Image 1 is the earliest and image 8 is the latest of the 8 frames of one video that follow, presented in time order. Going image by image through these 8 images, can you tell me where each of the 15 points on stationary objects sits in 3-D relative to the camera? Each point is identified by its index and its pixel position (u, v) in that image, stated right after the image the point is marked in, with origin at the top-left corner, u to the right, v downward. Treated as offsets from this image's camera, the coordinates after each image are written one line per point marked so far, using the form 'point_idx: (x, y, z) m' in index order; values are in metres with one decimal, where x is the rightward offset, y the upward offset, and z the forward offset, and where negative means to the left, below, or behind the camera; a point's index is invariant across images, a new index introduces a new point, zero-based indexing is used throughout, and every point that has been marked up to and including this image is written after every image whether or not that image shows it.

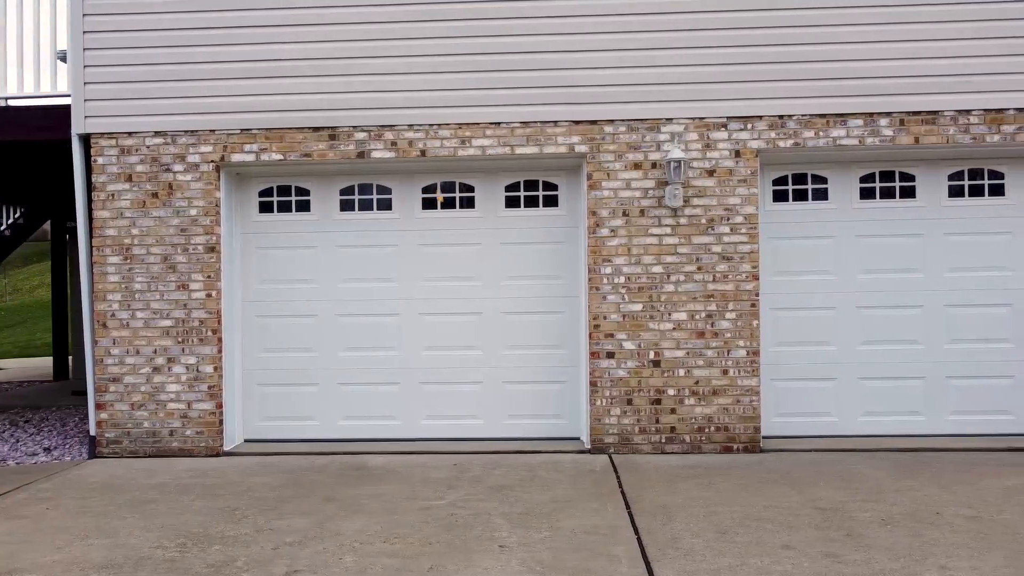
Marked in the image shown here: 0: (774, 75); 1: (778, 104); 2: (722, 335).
0: (+2.3, +1.8, +6.3) m
1: (+2.3, +1.6, +6.3) m
2: (+1.8, -0.4, +6.3) m
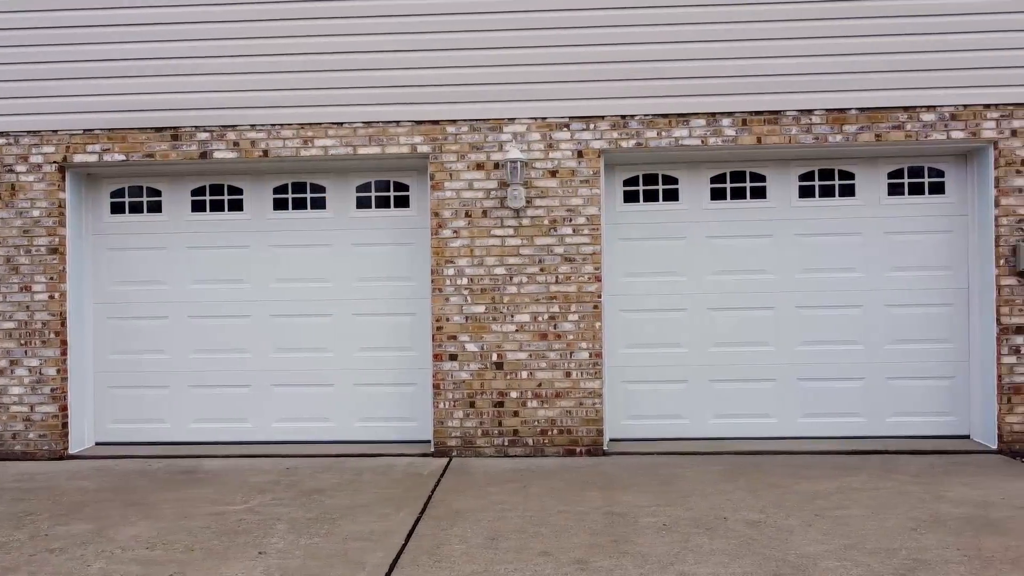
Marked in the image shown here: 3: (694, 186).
0: (+0.9, +1.8, +6.3) m
1: (+0.9, +1.6, +6.3) m
2: (+0.5, -0.4, +6.3) m
3: (+1.6, +0.9, +6.6) m
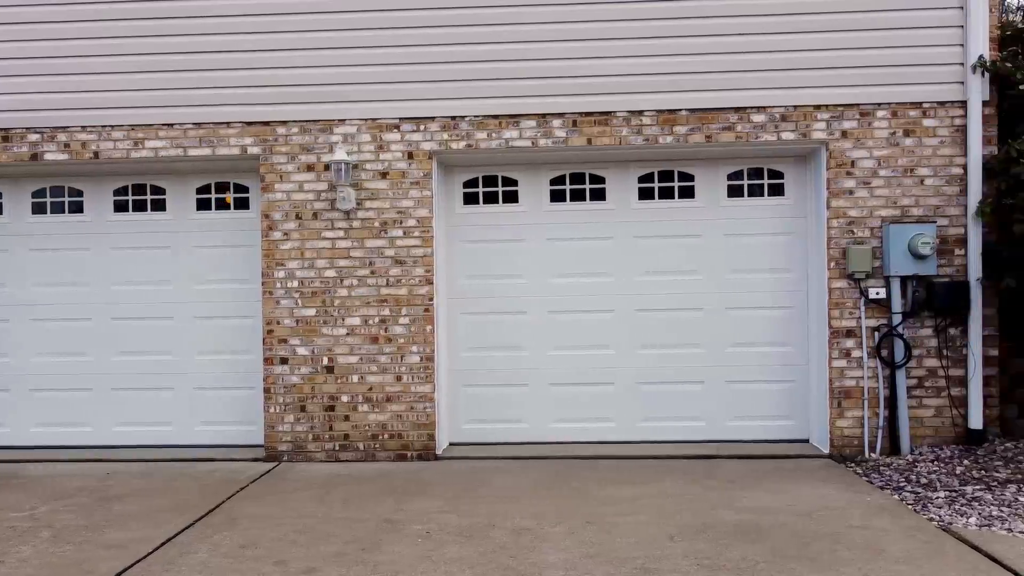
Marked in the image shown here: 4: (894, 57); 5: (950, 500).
0: (-0.6, +1.8, +6.2) m
1: (-0.5, +1.6, +6.2) m
2: (-1.0, -0.4, +6.2) m
3: (+0.2, +0.9, +6.5) m
4: (+3.4, +1.9, +6.0) m
5: (+2.9, -1.4, +4.8) m
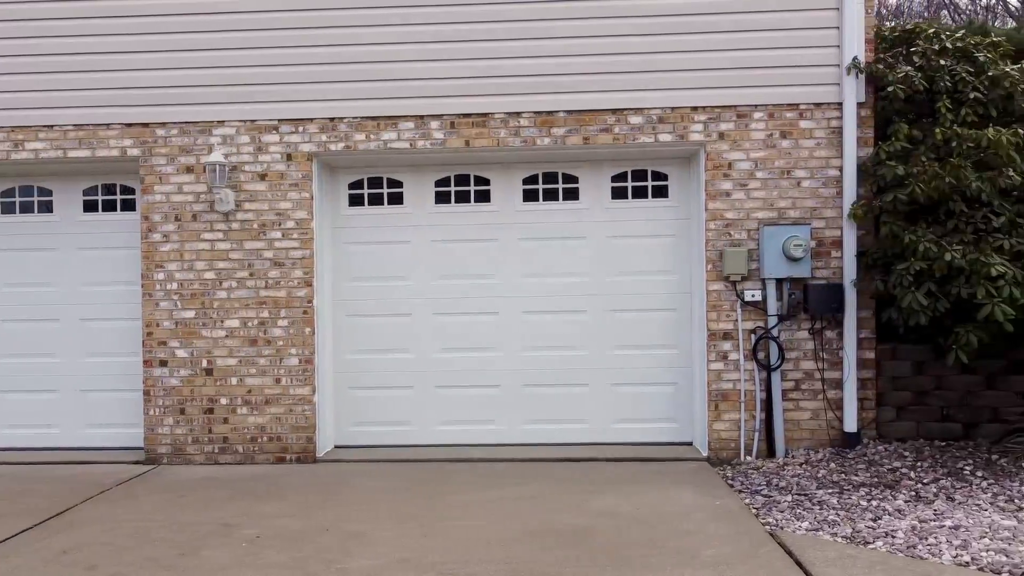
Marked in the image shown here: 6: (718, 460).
0: (-1.6, +1.8, +6.2) m
1: (-1.6, +1.5, +6.2) m
2: (-2.0, -0.5, +6.2) m
3: (-0.8, +0.9, +6.5) m
4: (+2.4, +1.9, +6.0) m
5: (+1.9, -1.4, +4.8) m
6: (+1.7, -1.4, +6.0) m
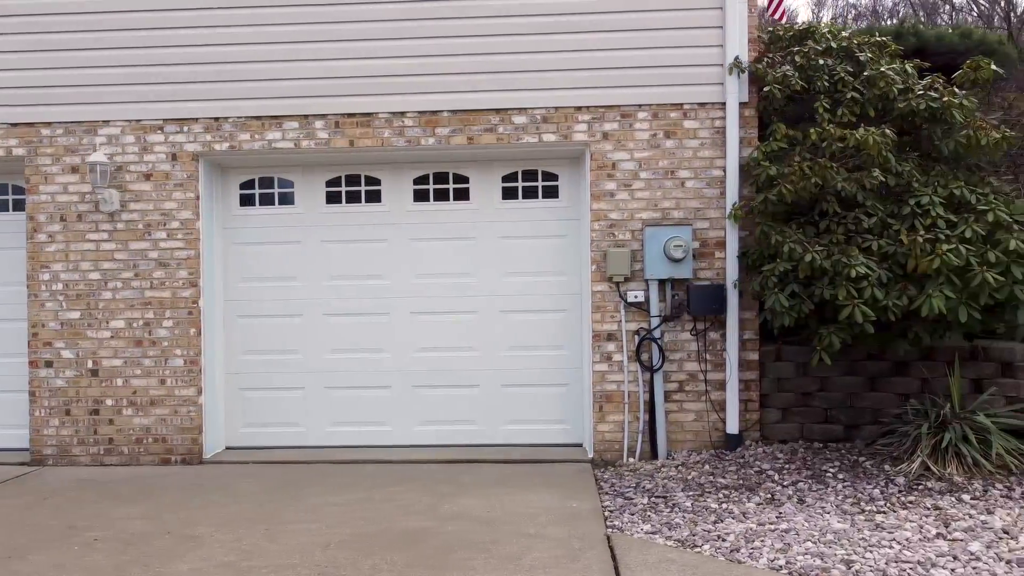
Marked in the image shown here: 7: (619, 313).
0: (-2.5, +1.8, +6.1) m
1: (-2.5, +1.5, +6.1) m
2: (-3.0, -0.5, +6.2) m
3: (-1.8, +0.9, +6.5) m
4: (+1.4, +1.9, +6.0) m
5: (+0.9, -1.4, +4.8) m
6: (+0.7, -1.4, +6.0) m
7: (+0.9, -0.2, +6.0) m
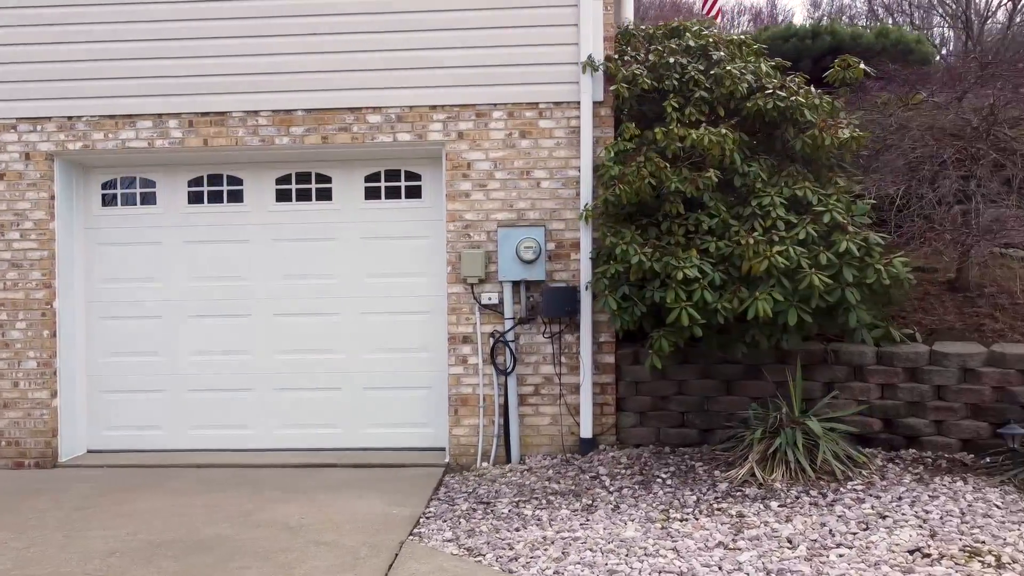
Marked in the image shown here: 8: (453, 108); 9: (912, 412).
0: (-3.7, +1.8, +6.1) m
1: (-3.7, +1.5, +6.1) m
2: (-4.2, -0.5, +6.1) m
3: (-3.0, +0.9, +6.4) m
4: (+0.2, +1.9, +5.9) m
5: (-0.3, -1.4, +4.7) m
6: (-0.4, -1.4, +5.9) m
7: (-0.3, -0.2, +5.9) m
8: (-0.5, +1.5, +5.9) m
9: (+3.0, -0.9, +5.4) m
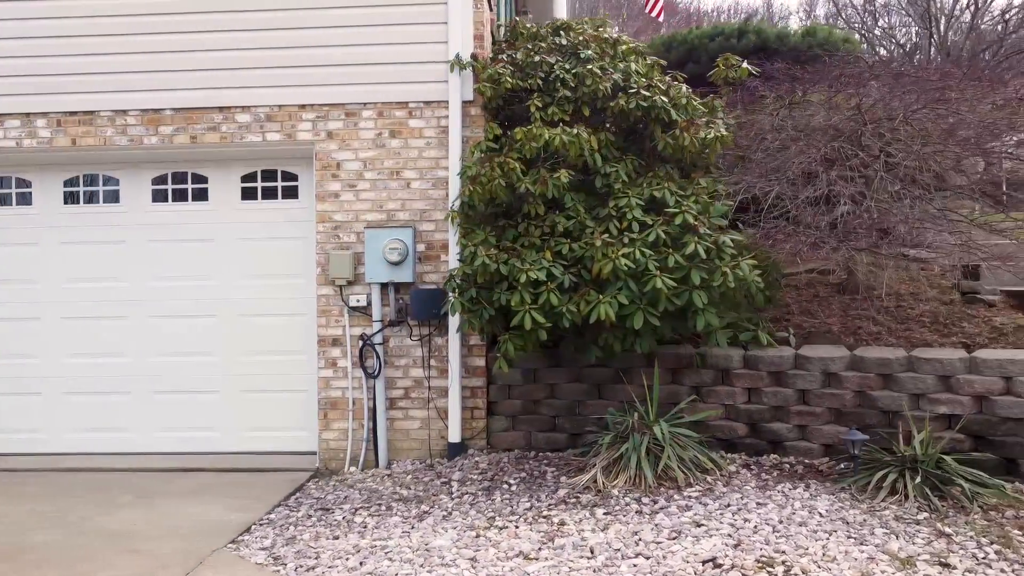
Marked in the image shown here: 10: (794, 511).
0: (-4.8, +1.8, +6.0) m
1: (-4.7, +1.5, +6.0) m
2: (-5.2, -0.5, +6.0) m
3: (-4.0, +0.8, +6.3) m
4: (-0.8, +1.9, +5.8) m
5: (-1.3, -1.5, +4.6) m
6: (-1.5, -1.5, +5.8) m
7: (-1.3, -0.2, +5.8) m
8: (-1.5, +1.4, +5.8) m
9: (+1.9, -0.9, +5.3) m
10: (+1.6, -1.3, +4.1) m
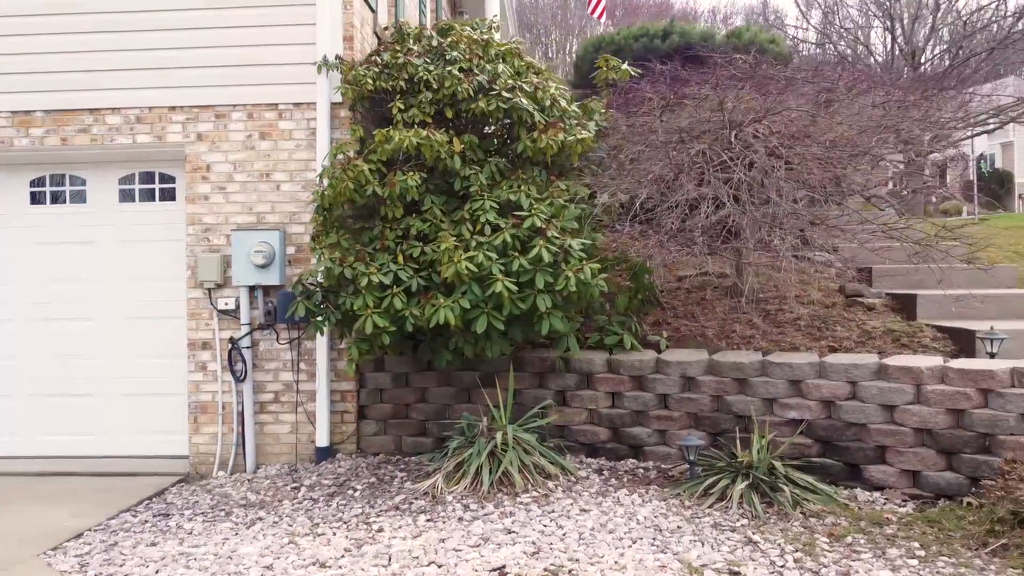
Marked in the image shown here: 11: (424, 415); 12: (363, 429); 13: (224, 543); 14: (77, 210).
0: (-5.8, +1.7, +5.9) m
1: (-5.8, +1.5, +5.9) m
2: (-6.2, -0.5, +6.0) m
3: (-5.0, +0.8, +6.3) m
4: (-1.8, +1.8, +5.7) m
5: (-2.4, -1.5, +4.6) m
6: (-2.5, -1.5, +5.8) m
7: (-2.4, -0.3, +5.8) m
8: (-2.5, +1.4, +5.8) m
9: (+0.9, -1.0, +5.3) m
10: (+0.6, -1.3, +4.1) m
11: (-0.7, -1.0, +5.7) m
12: (-1.2, -1.1, +5.7) m
13: (-1.6, -1.4, +4.1) m
14: (-3.7, +0.7, +6.2) m
